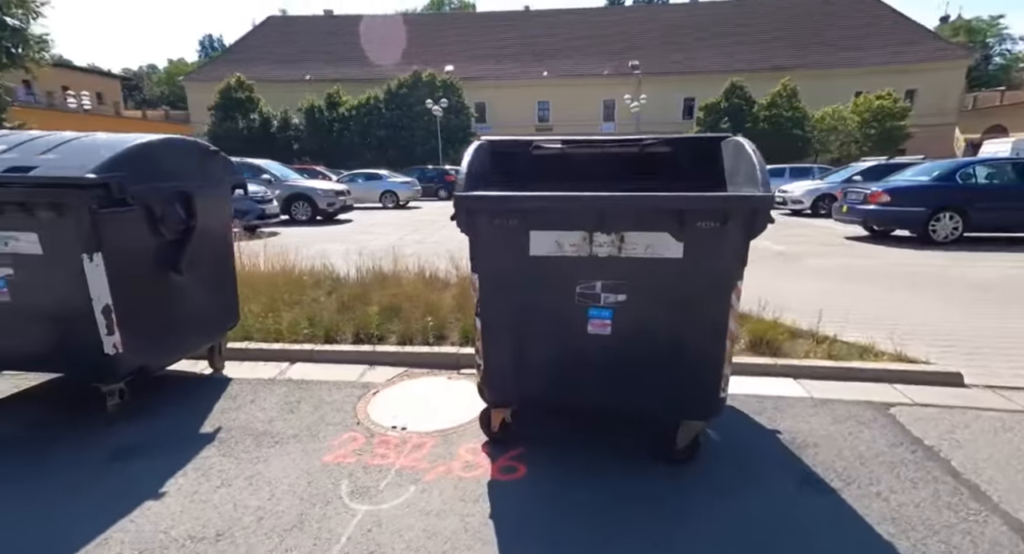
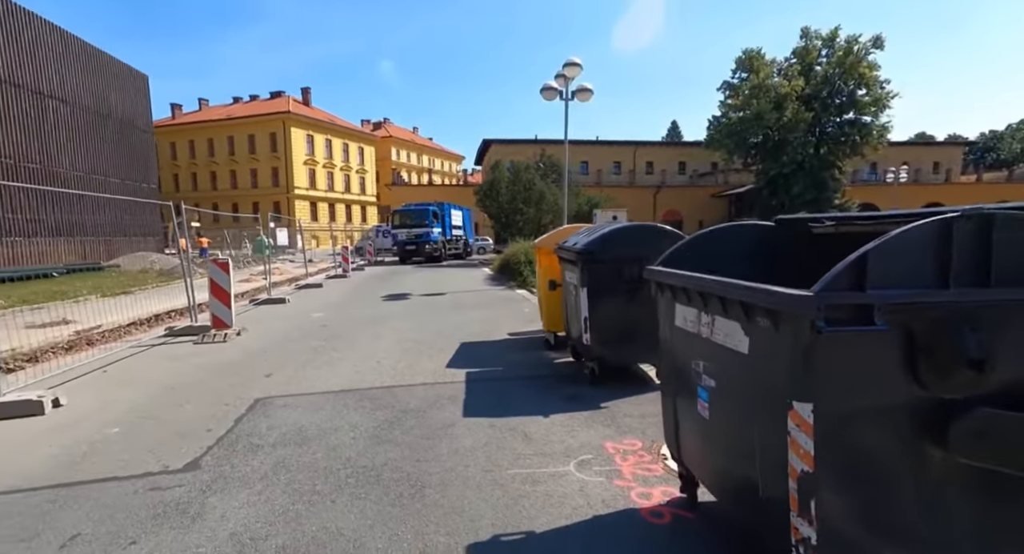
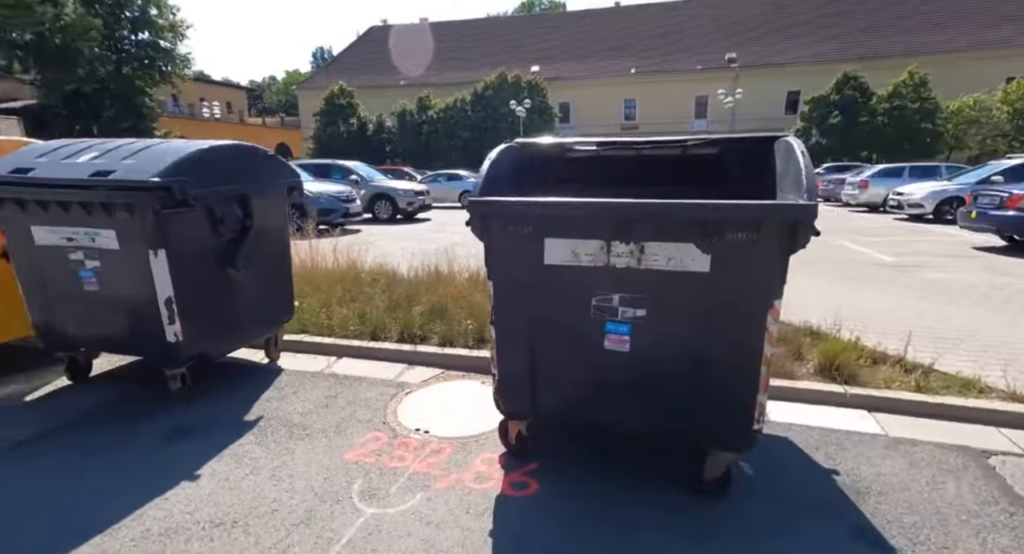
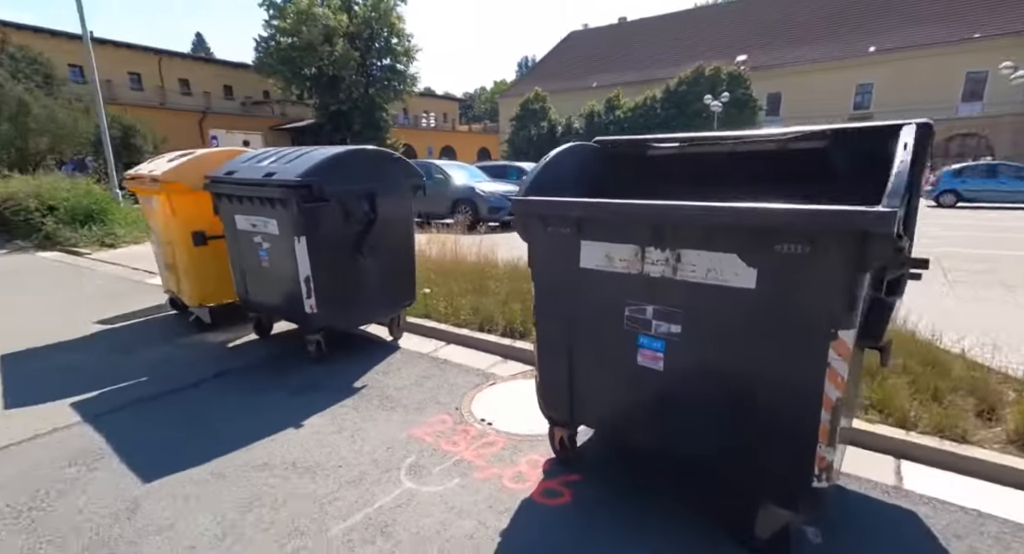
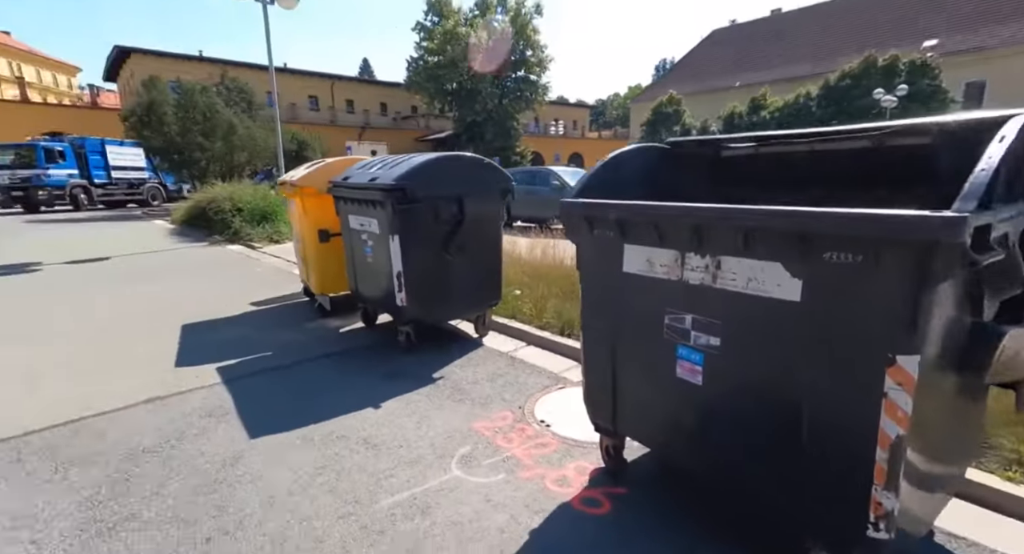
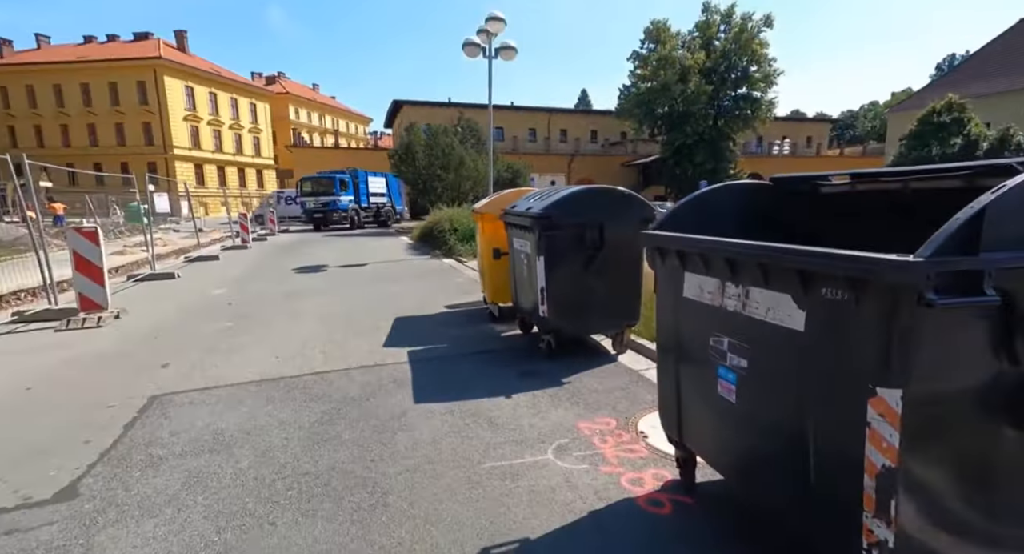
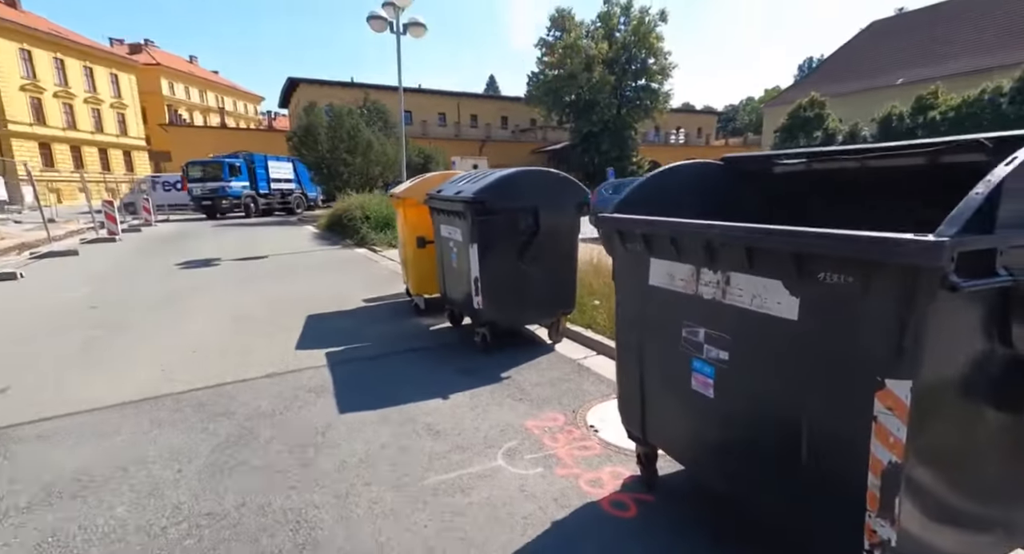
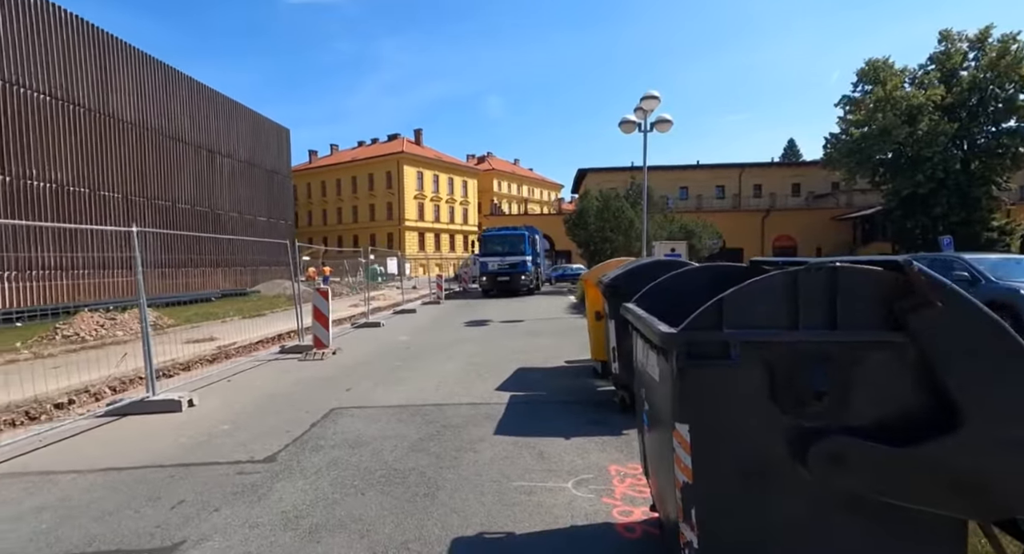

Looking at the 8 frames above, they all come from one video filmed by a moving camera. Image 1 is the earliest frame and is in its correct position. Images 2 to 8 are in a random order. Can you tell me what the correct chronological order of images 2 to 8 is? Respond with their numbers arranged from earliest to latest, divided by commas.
3, 4, 5, 7, 6, 2, 8
